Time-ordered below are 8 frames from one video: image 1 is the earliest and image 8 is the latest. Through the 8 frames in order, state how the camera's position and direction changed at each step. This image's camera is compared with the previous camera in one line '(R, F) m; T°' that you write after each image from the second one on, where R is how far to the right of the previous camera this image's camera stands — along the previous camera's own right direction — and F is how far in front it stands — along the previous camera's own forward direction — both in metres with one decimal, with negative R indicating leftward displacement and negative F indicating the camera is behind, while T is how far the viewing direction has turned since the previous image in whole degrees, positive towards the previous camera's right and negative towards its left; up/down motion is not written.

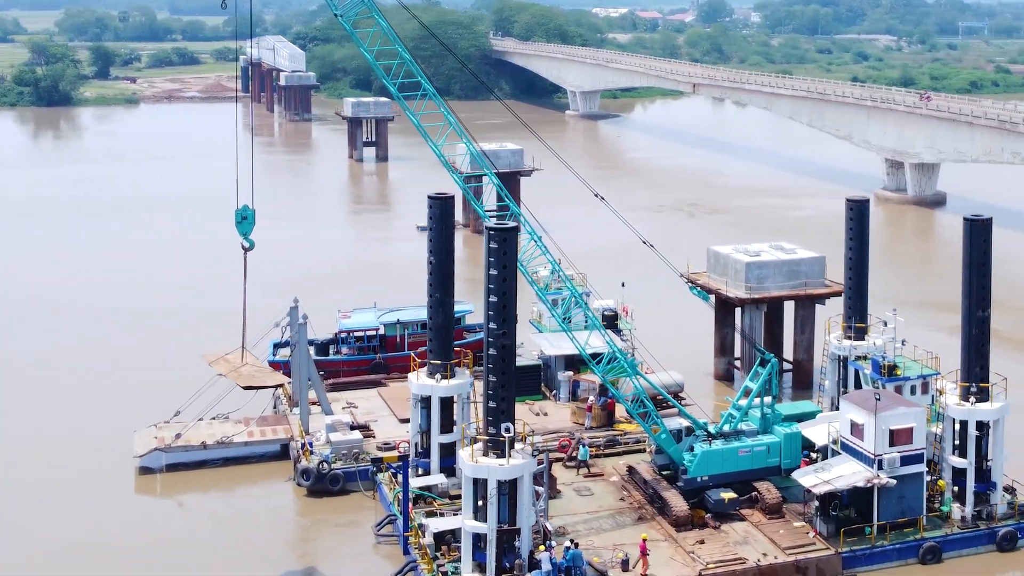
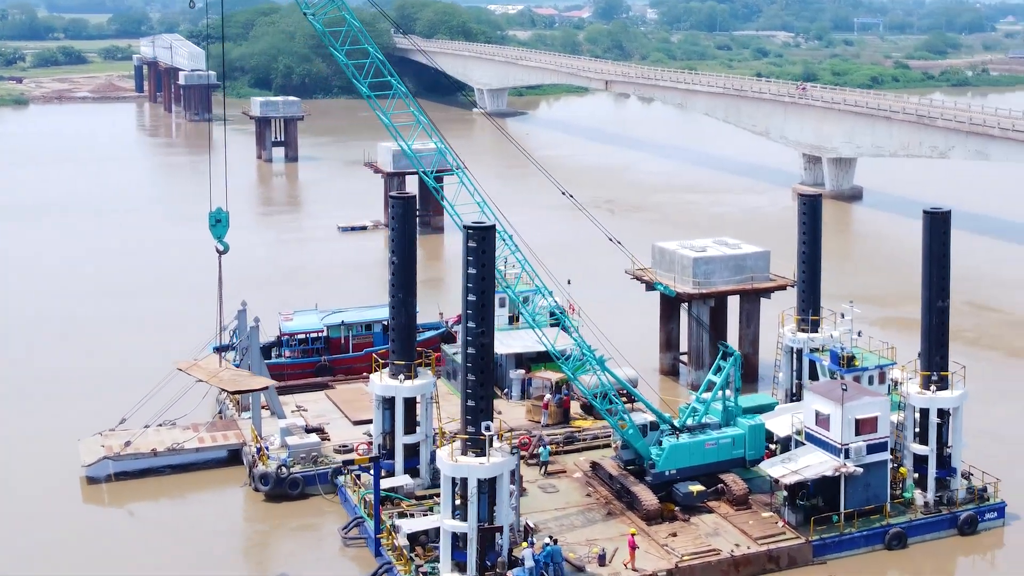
(-1.5, 0.0) m; +4°
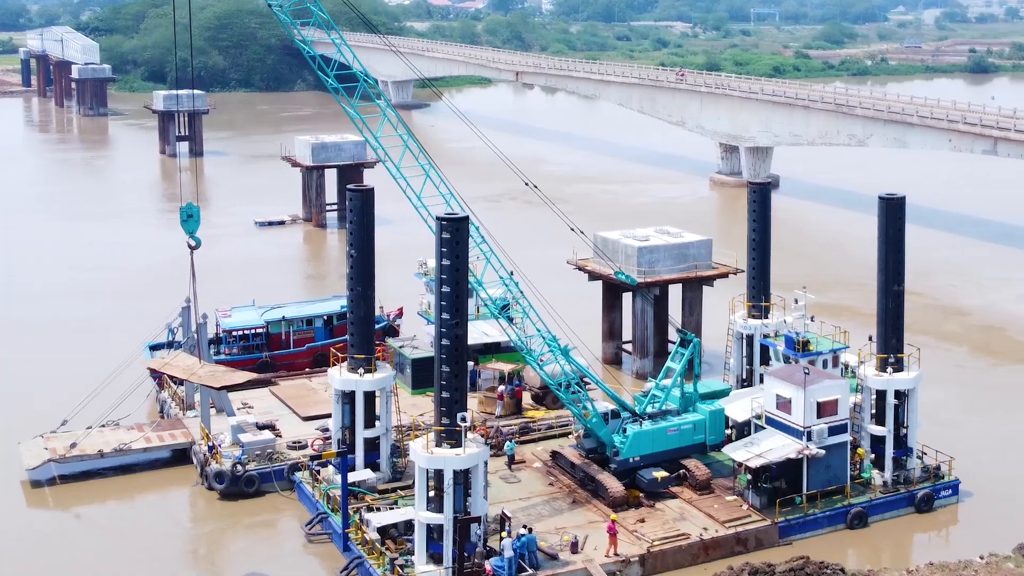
(-1.4, 0.0) m; +4°
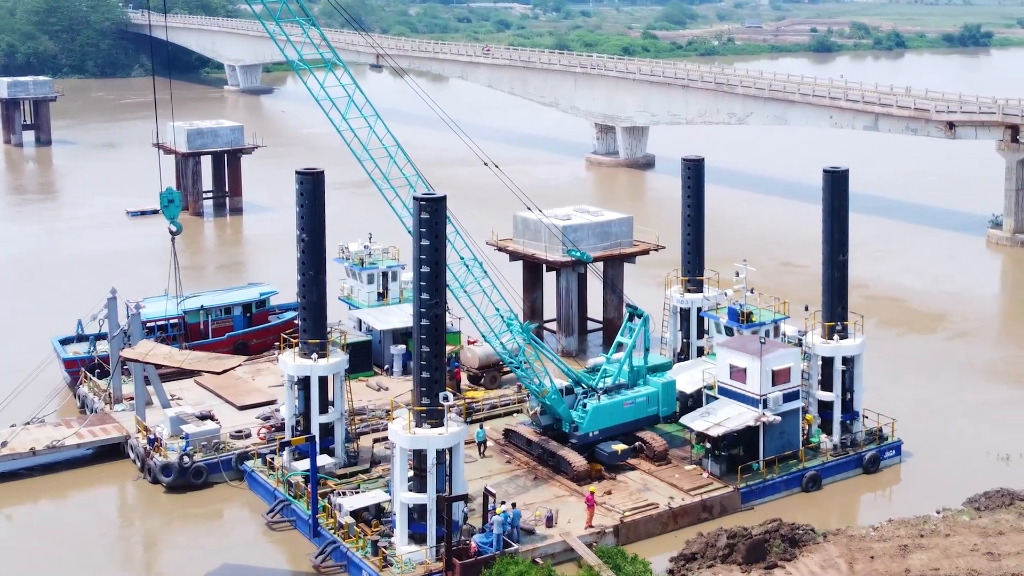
(-2.7, 0.0) m; +7°
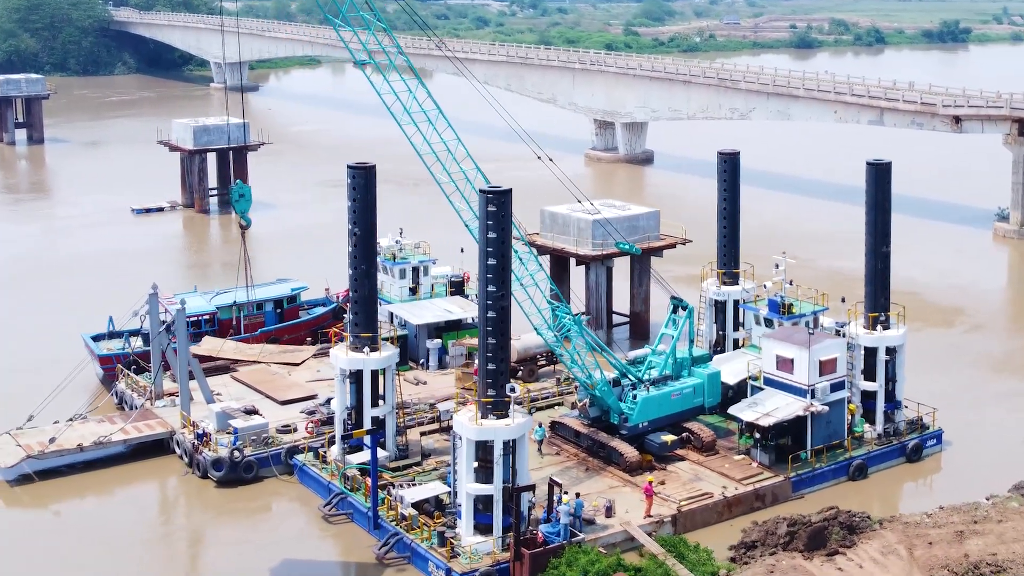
(-1.9, -0.4) m; +1°
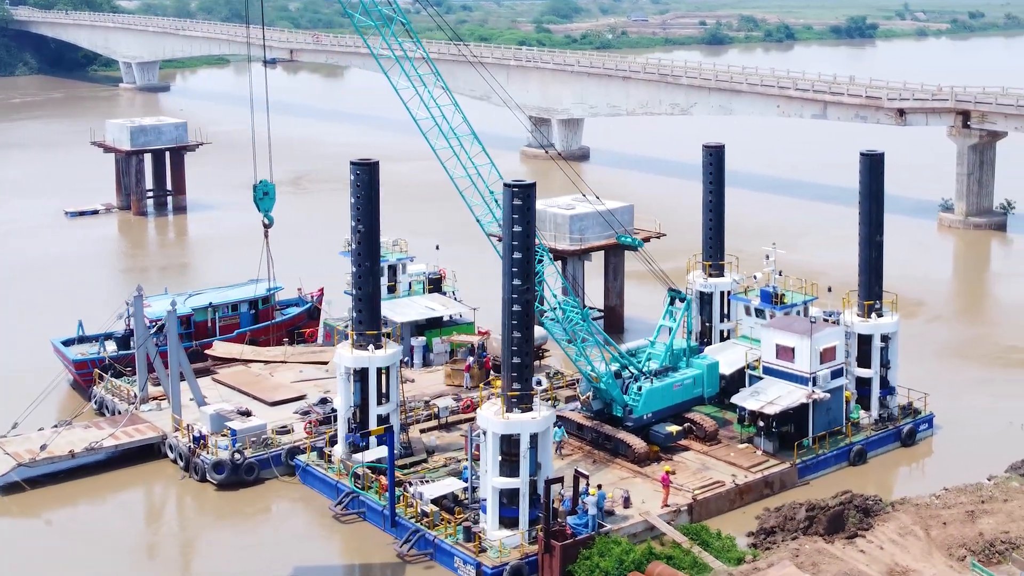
(-2.5, 0.0) m; +4°
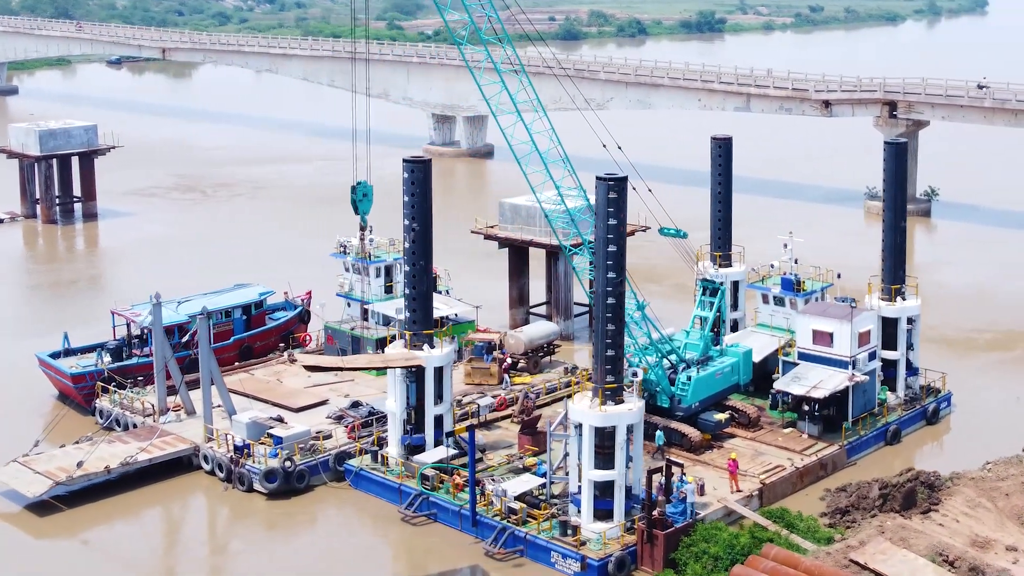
(-5.4, +0.2) m; +8°
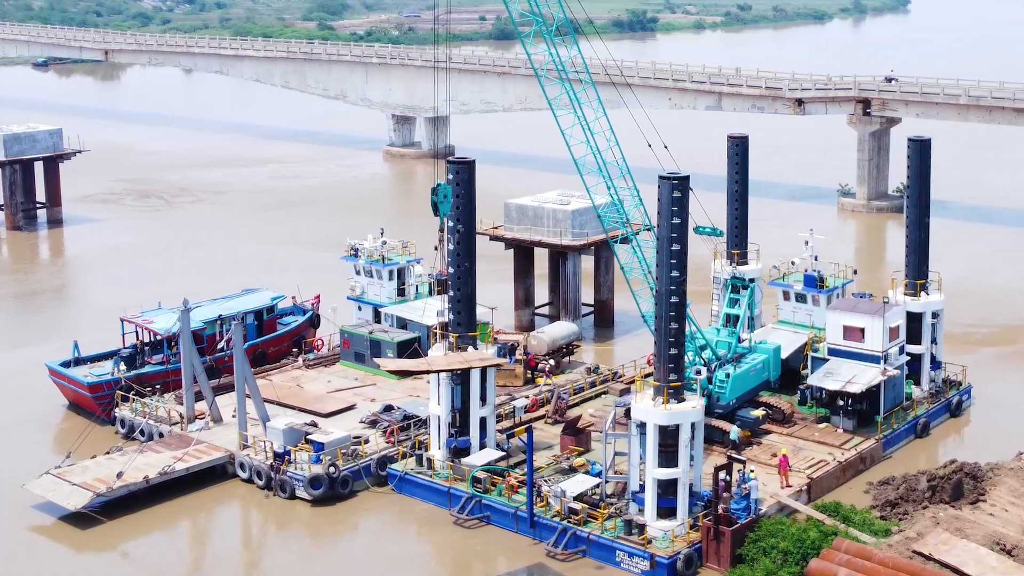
(-3.0, 0.0) m; +4°
